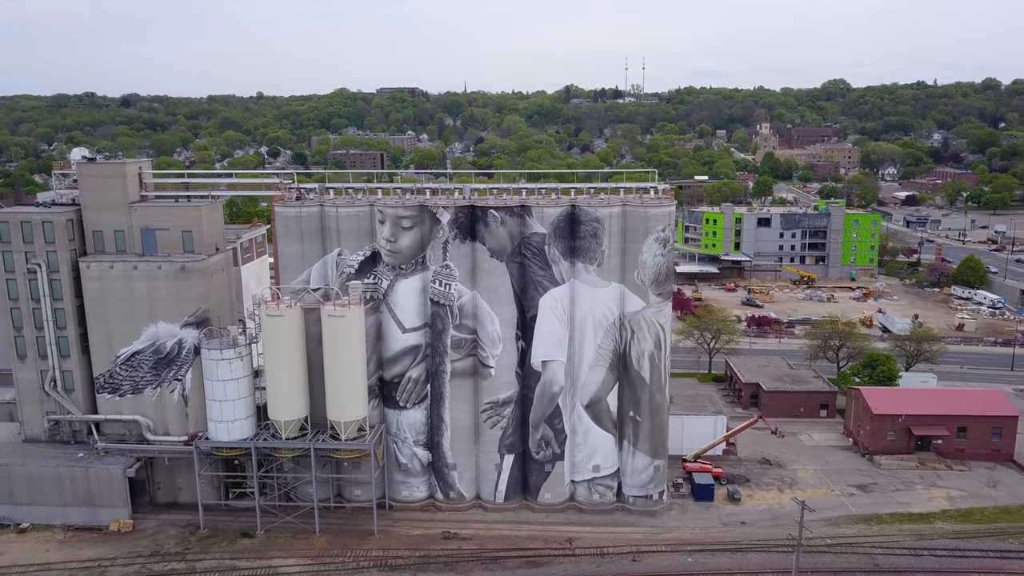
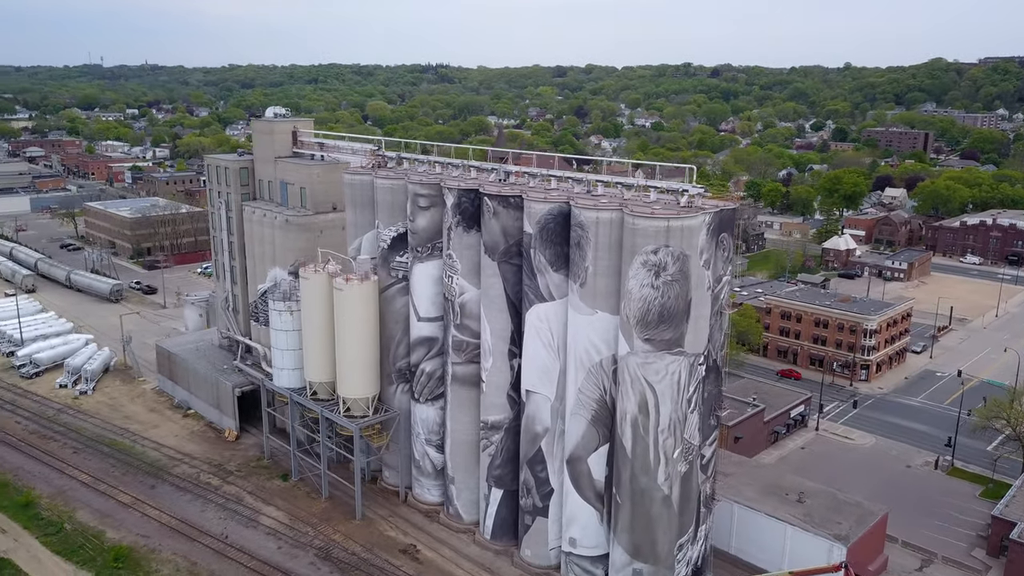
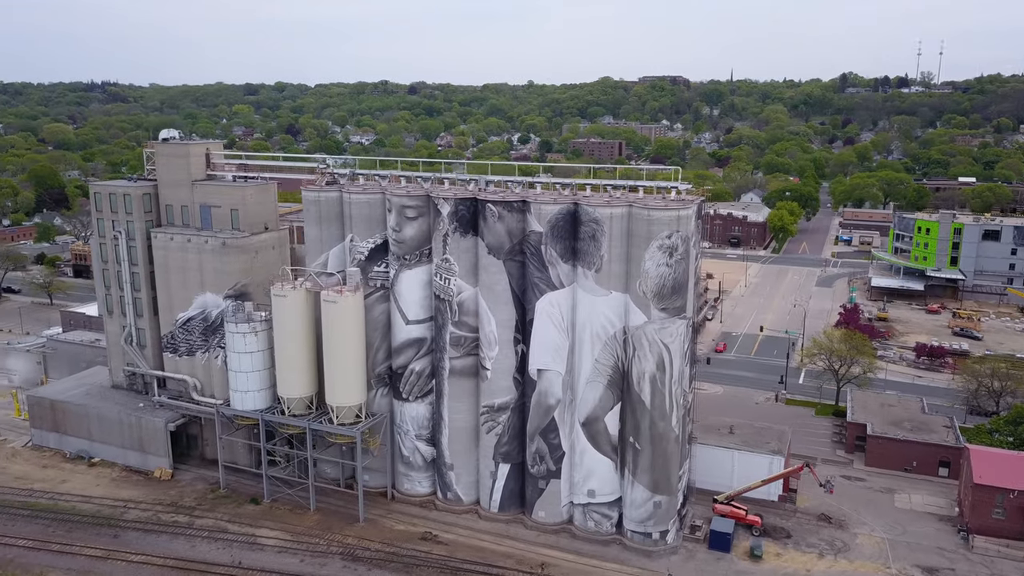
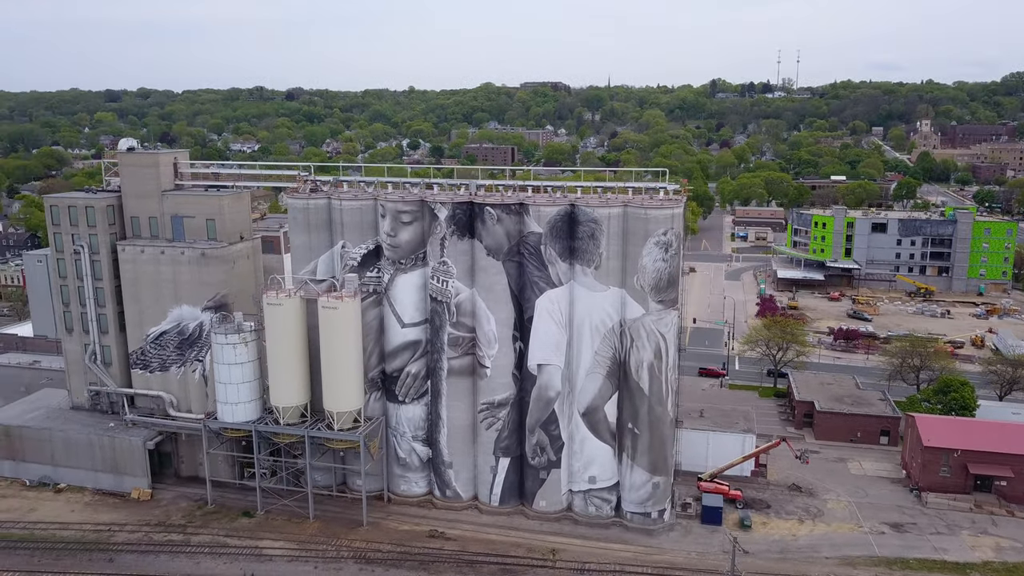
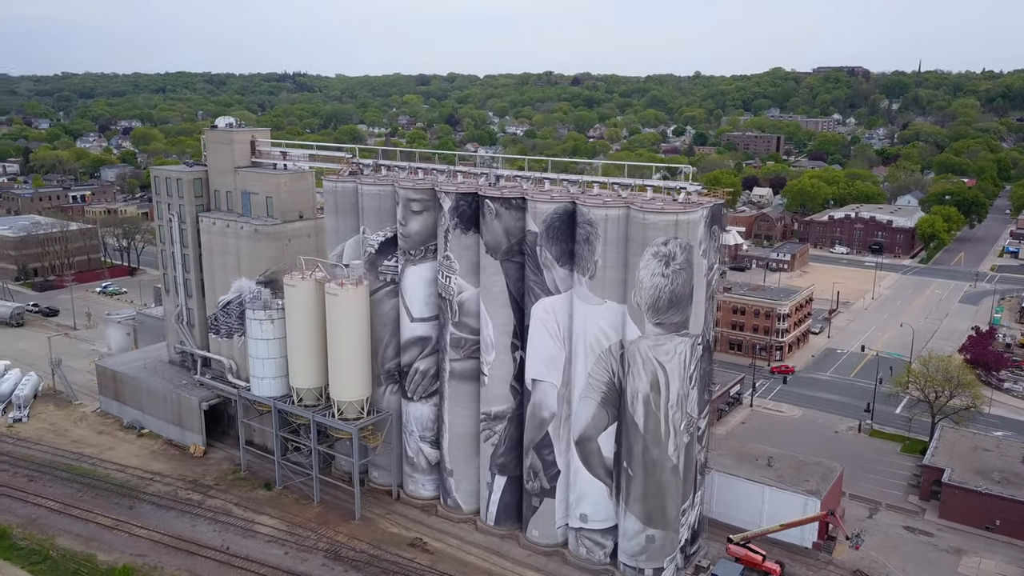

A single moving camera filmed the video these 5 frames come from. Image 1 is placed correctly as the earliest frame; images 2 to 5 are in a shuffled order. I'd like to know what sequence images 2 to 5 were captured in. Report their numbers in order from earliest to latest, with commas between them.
4, 3, 5, 2
